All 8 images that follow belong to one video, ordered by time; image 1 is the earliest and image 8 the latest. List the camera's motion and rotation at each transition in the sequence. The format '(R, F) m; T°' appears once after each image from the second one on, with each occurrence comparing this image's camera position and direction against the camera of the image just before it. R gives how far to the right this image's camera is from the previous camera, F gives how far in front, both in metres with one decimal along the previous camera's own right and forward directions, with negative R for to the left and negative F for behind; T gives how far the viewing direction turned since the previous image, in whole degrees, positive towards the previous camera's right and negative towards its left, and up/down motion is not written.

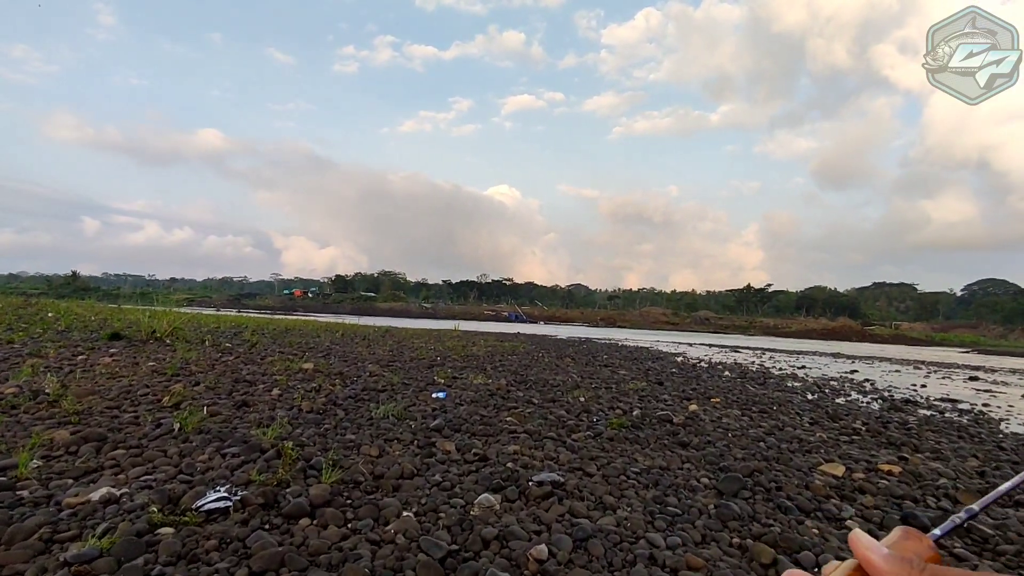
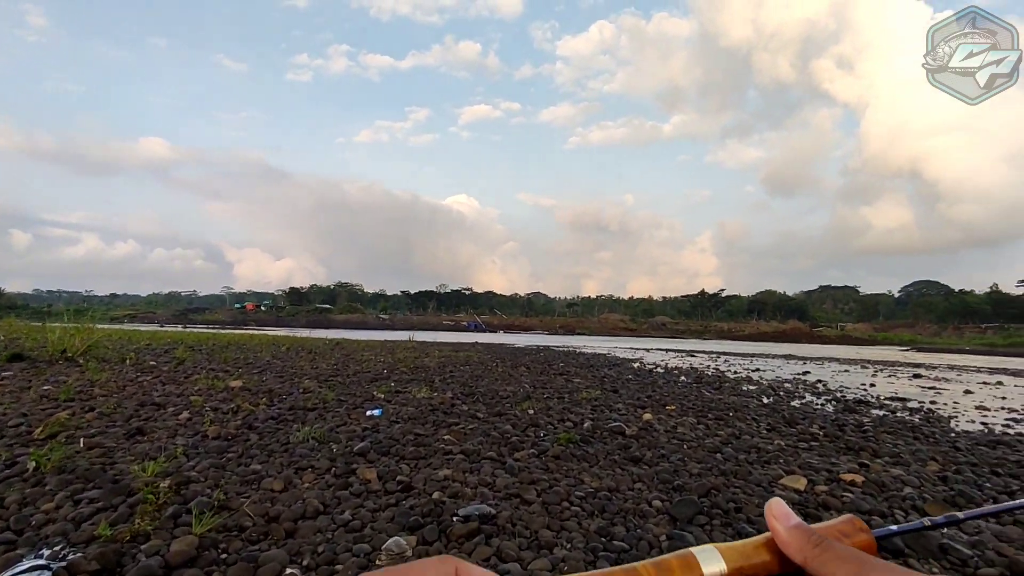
(+0.3, +0.6) m; +4°
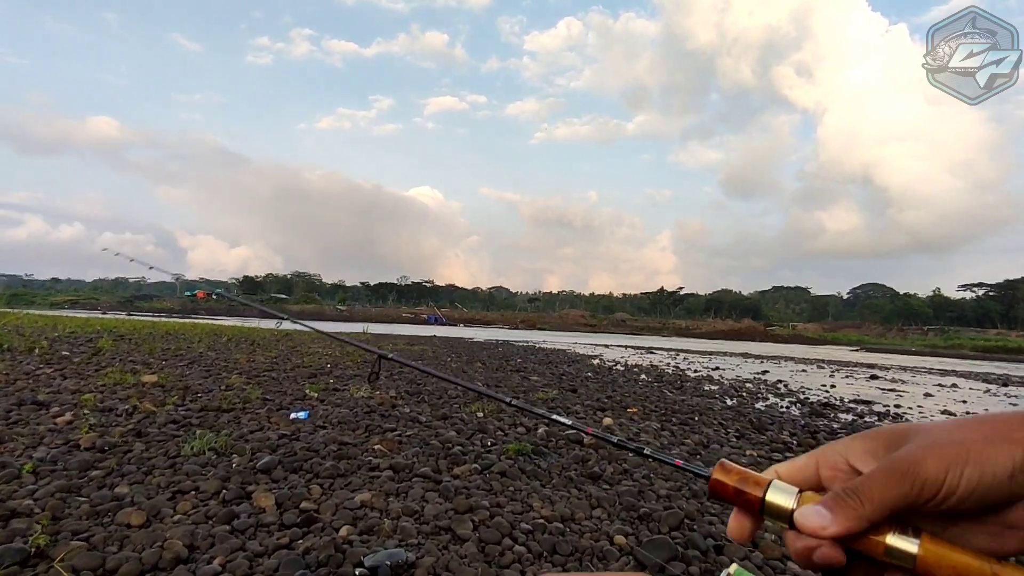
(+0.2, +0.8) m; +4°
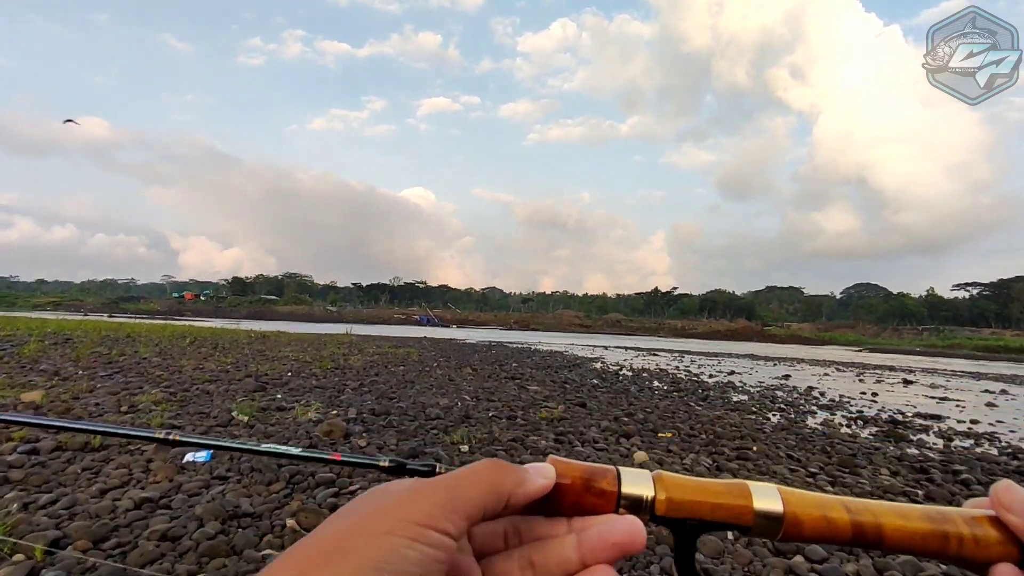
(0.0, +2.1) m; +1°
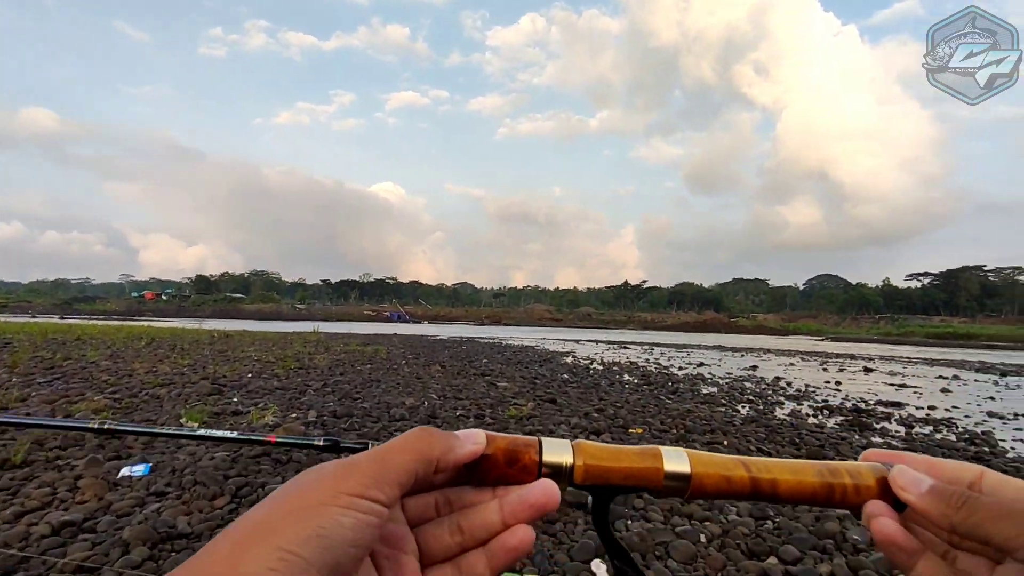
(+0.1, +0.2) m; +3°
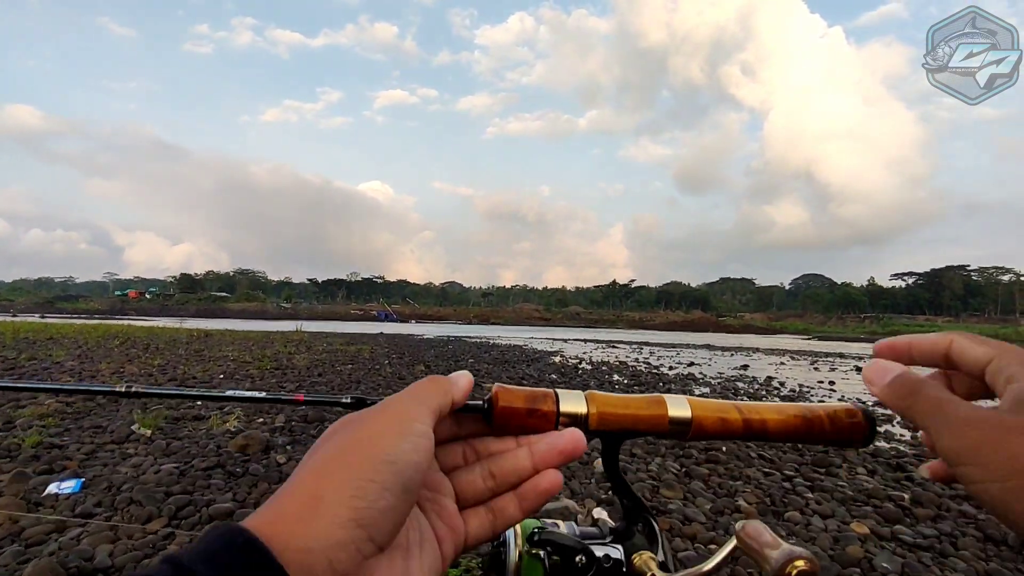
(0.0, +0.4) m; +1°
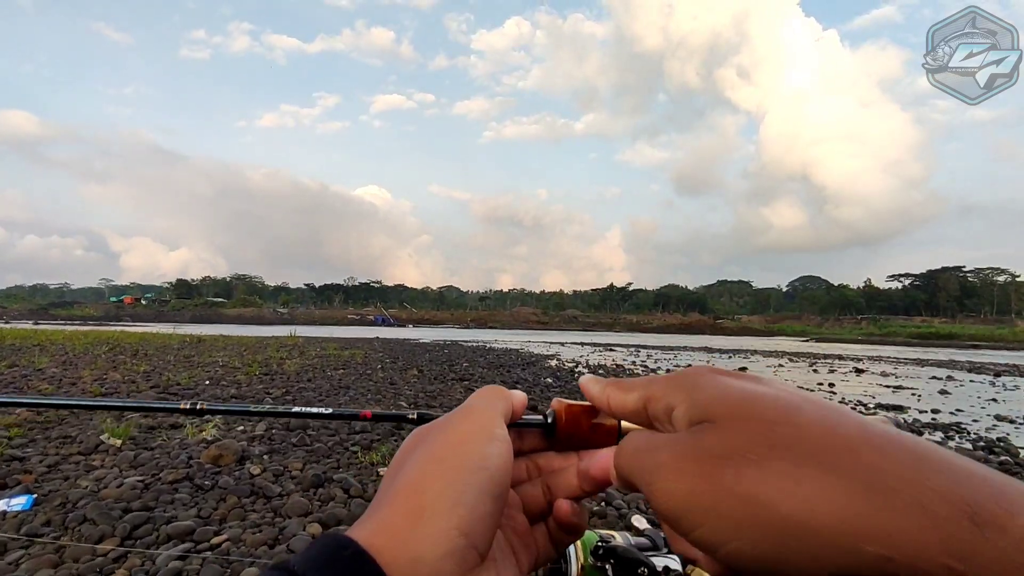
(+0.1, +0.2) m; 0°
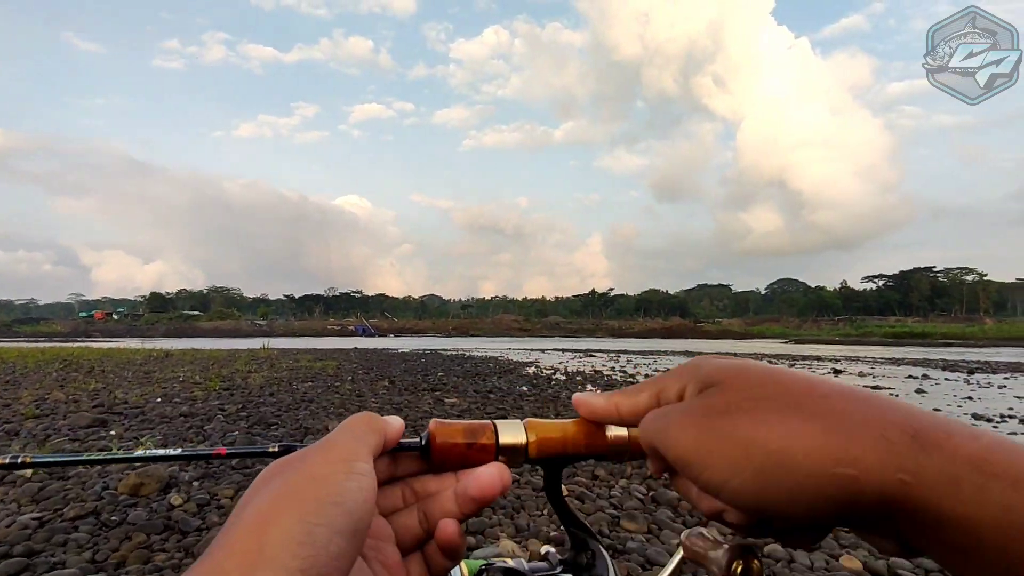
(+0.2, +0.4) m; +2°
